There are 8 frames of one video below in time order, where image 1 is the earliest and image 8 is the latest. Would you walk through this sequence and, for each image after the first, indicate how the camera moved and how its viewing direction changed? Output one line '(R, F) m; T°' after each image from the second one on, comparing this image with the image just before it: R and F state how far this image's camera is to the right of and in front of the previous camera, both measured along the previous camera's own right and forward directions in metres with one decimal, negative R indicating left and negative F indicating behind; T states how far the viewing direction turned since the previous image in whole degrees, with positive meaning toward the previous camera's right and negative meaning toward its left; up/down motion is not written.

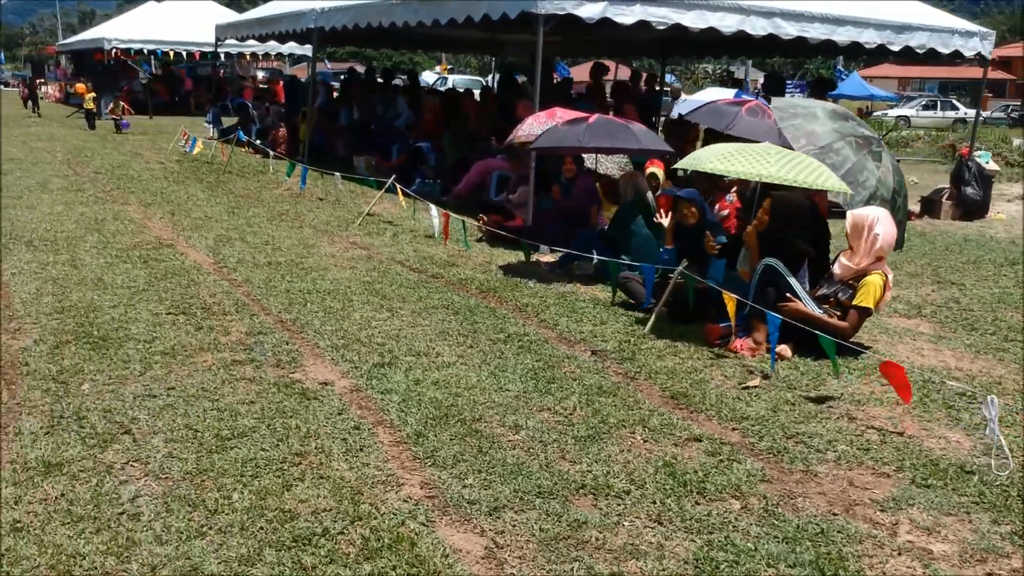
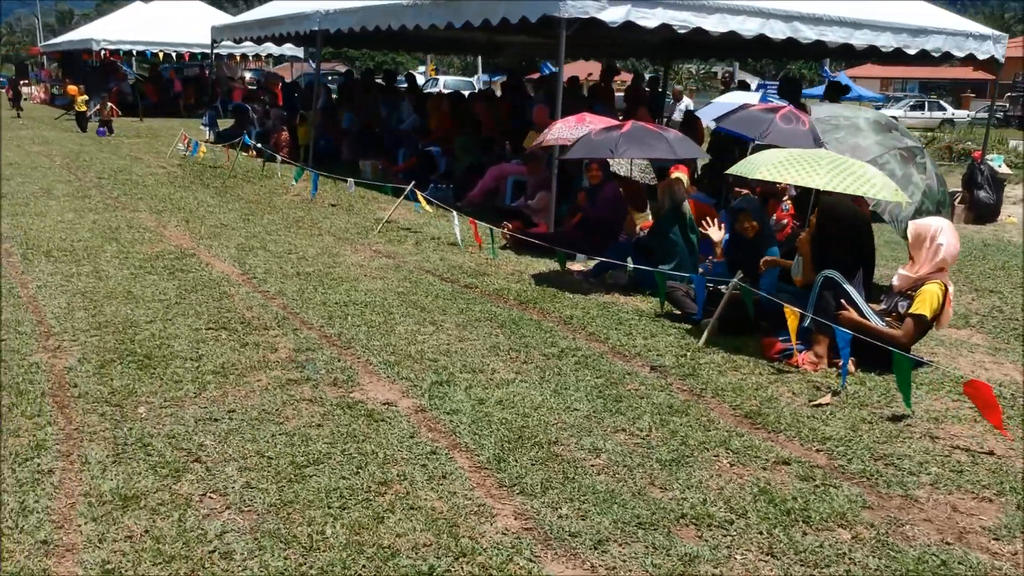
(-0.4, +0.1) m; +1°
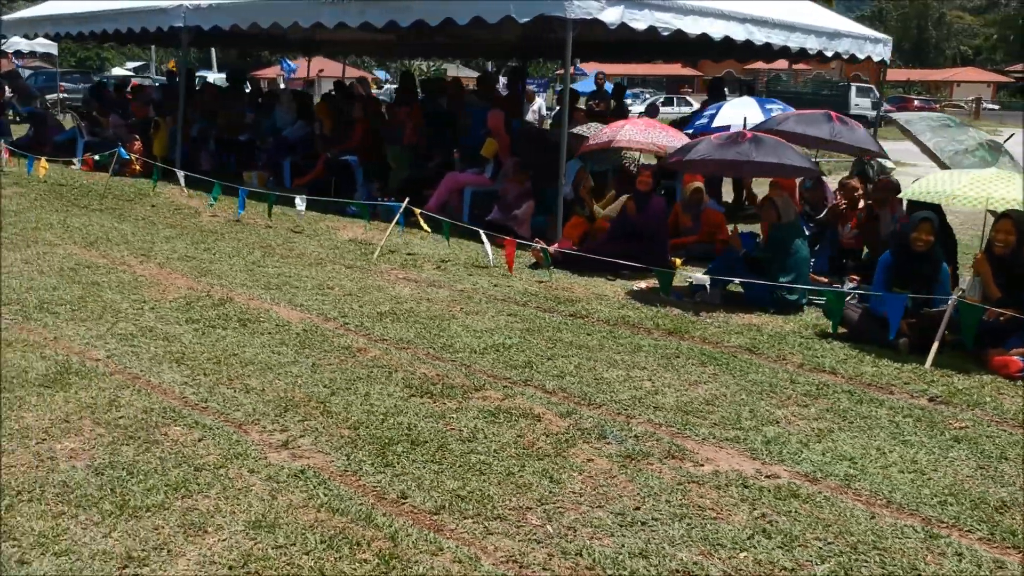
(-2.4, +1.0) m; +16°
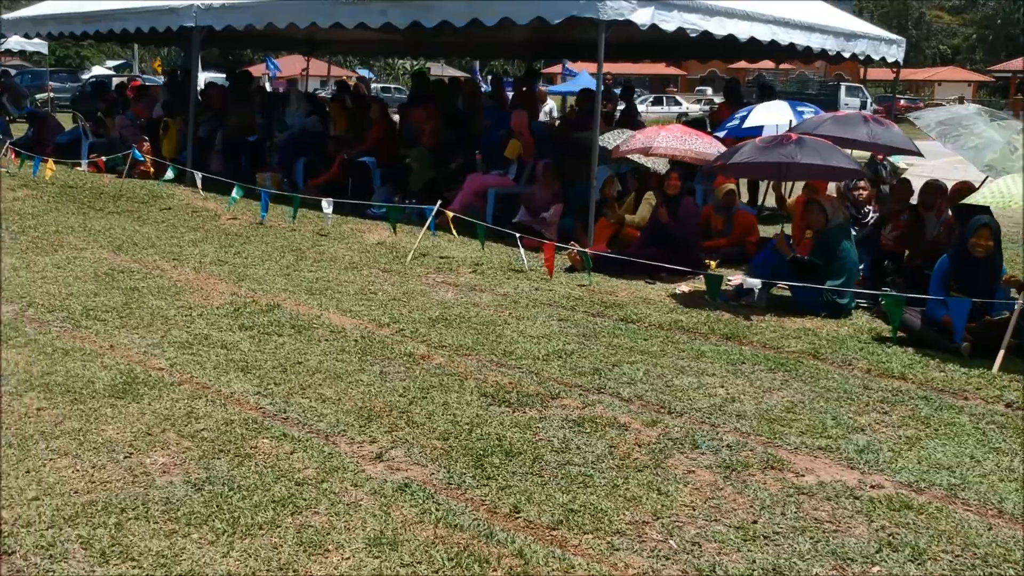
(-0.4, +0.1) m; +1°
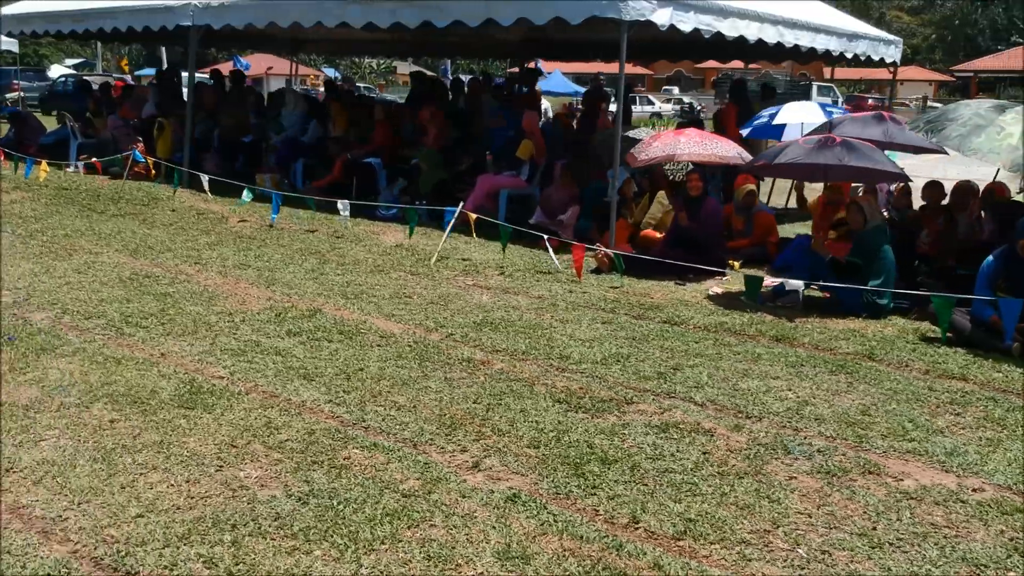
(-0.5, +0.1) m; +2°
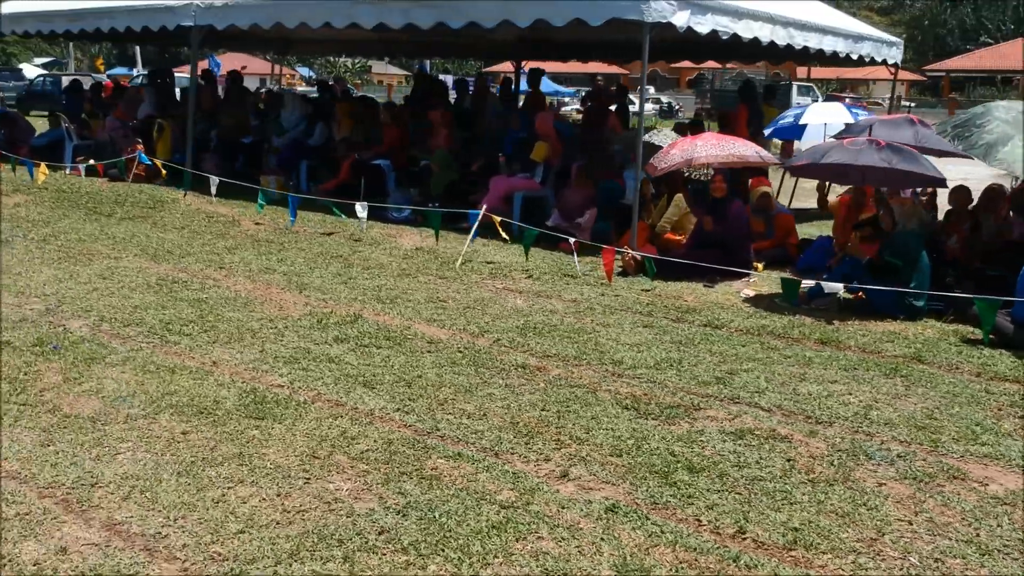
(-0.4, 0.0) m; +2°
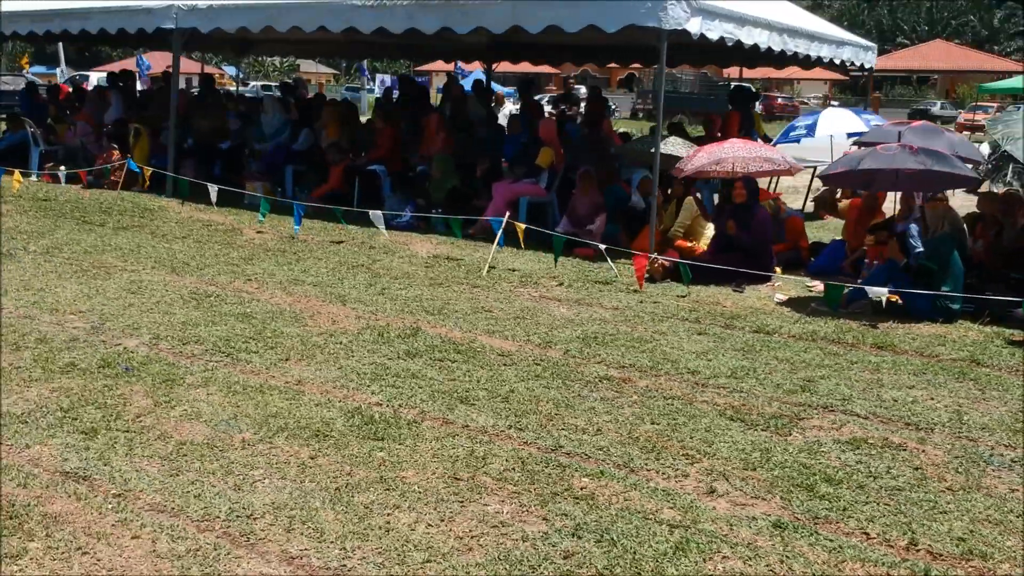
(-0.8, +0.1) m; +4°
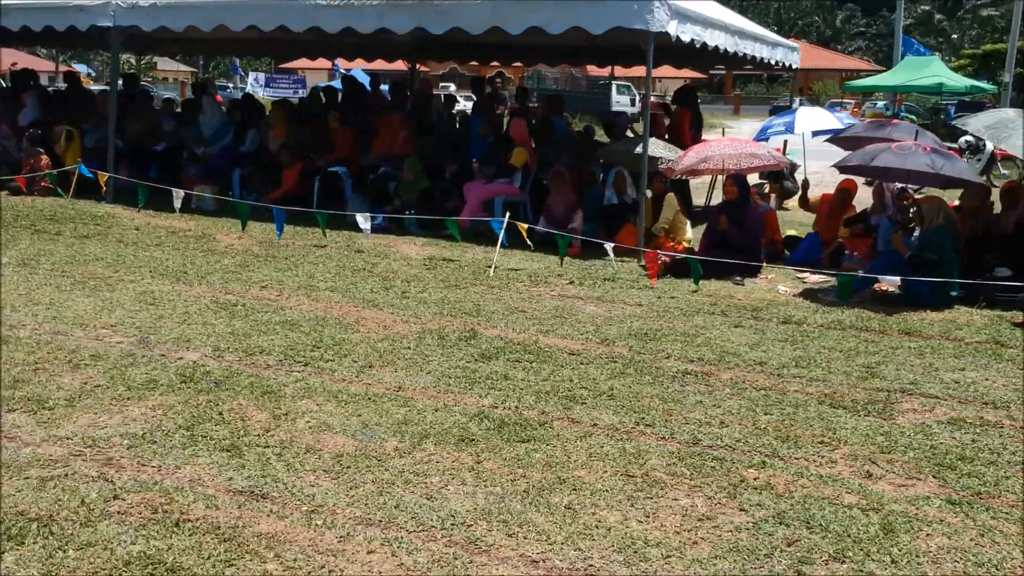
(-1.2, 0.0) m; +8°
